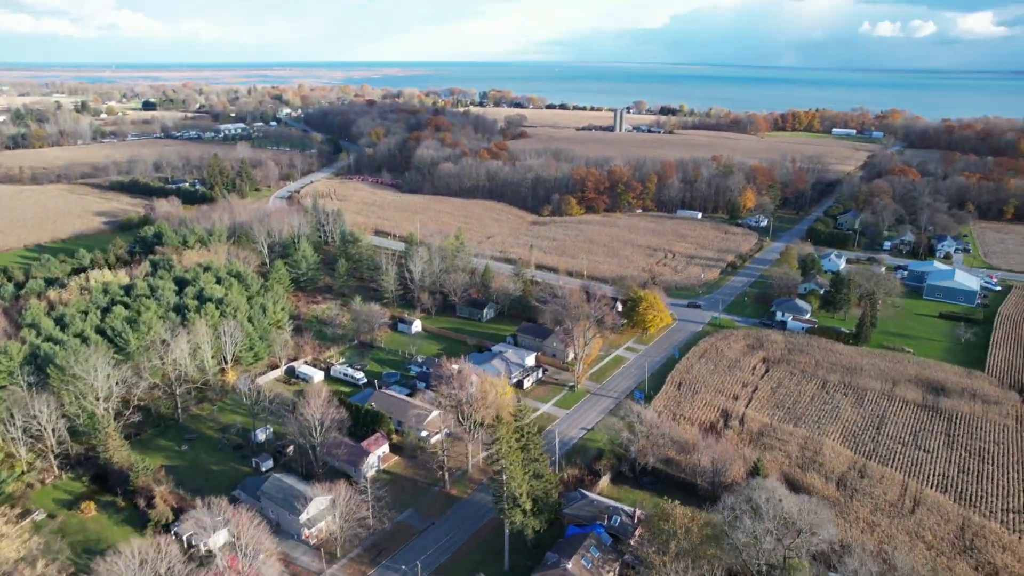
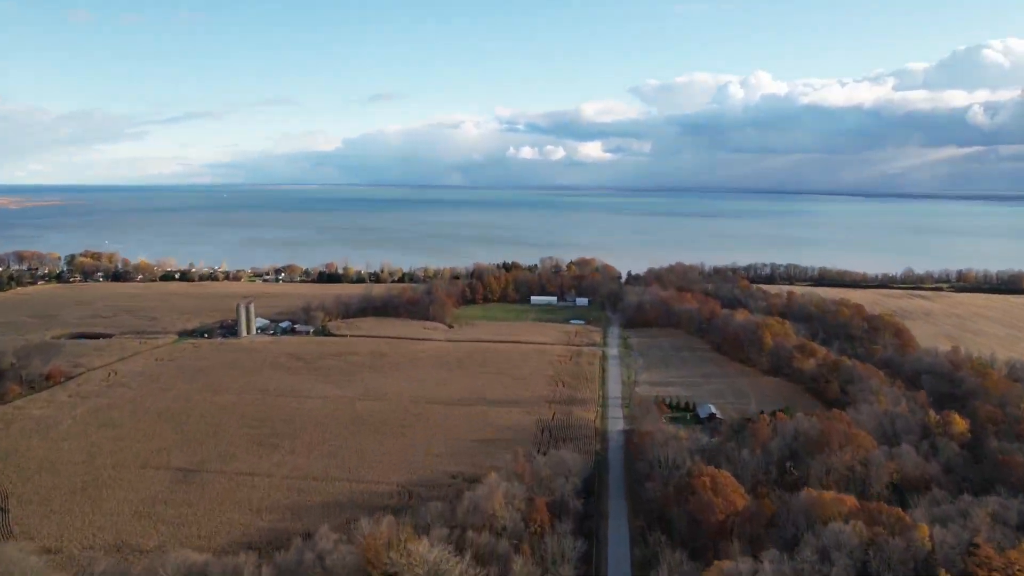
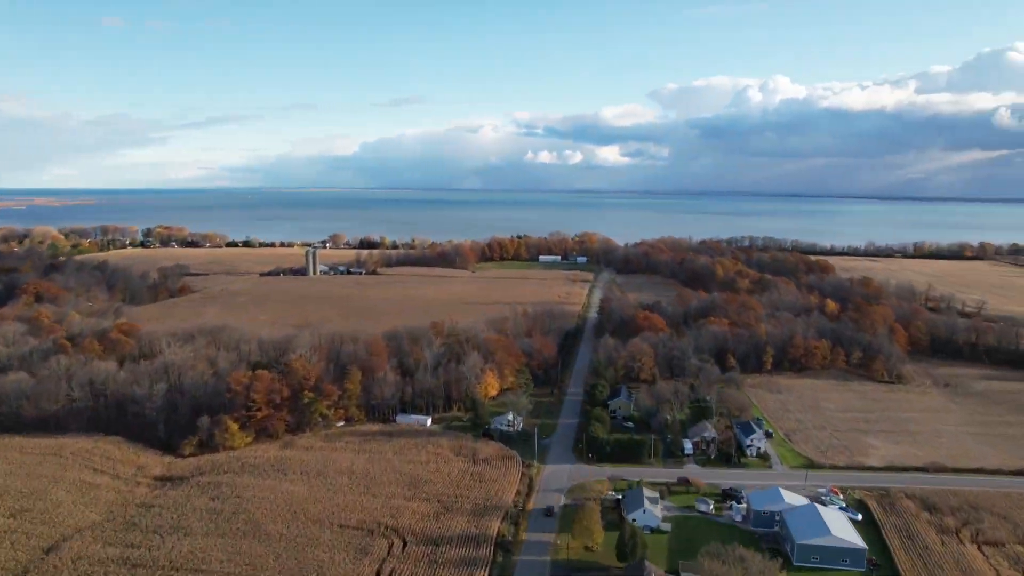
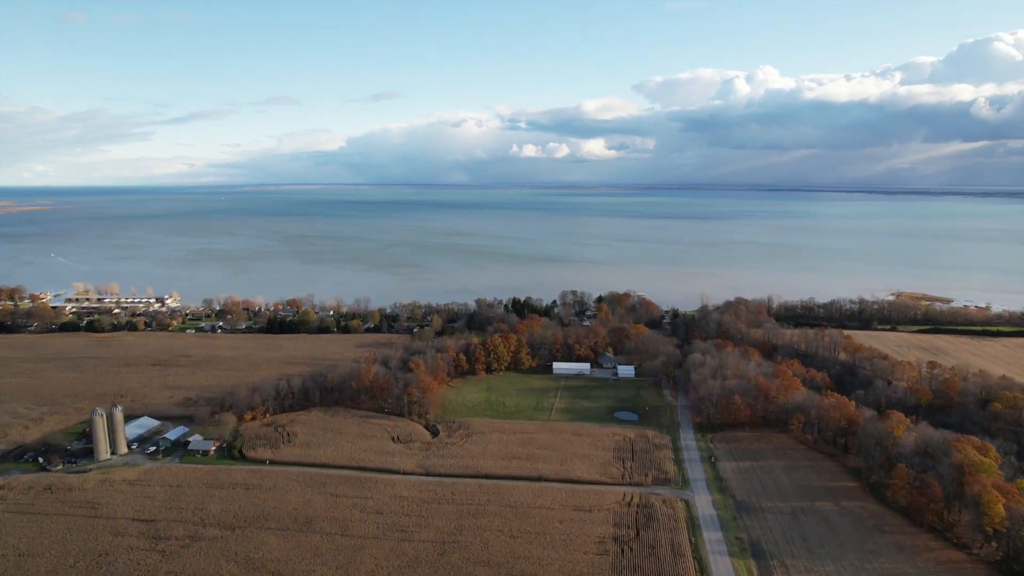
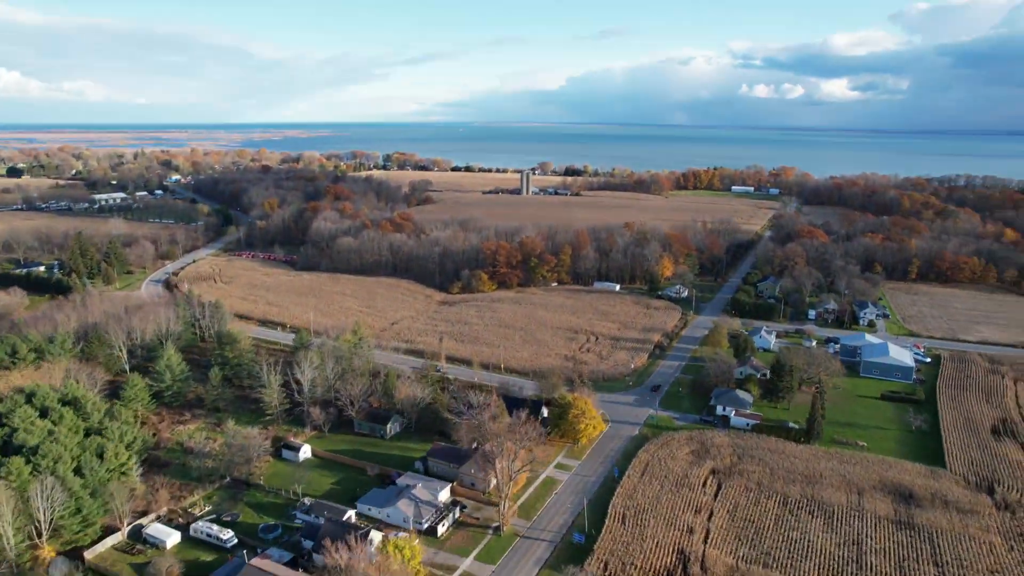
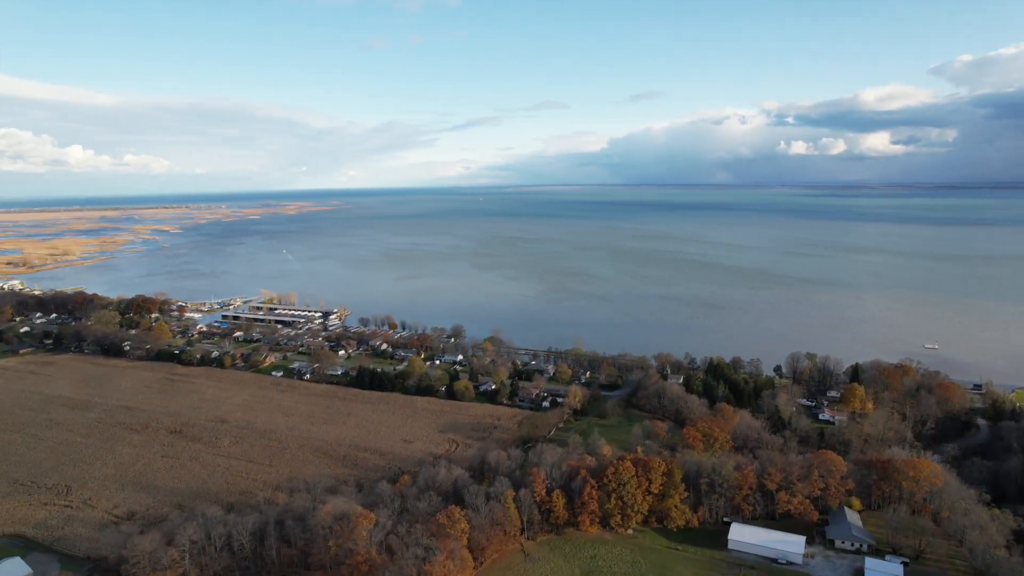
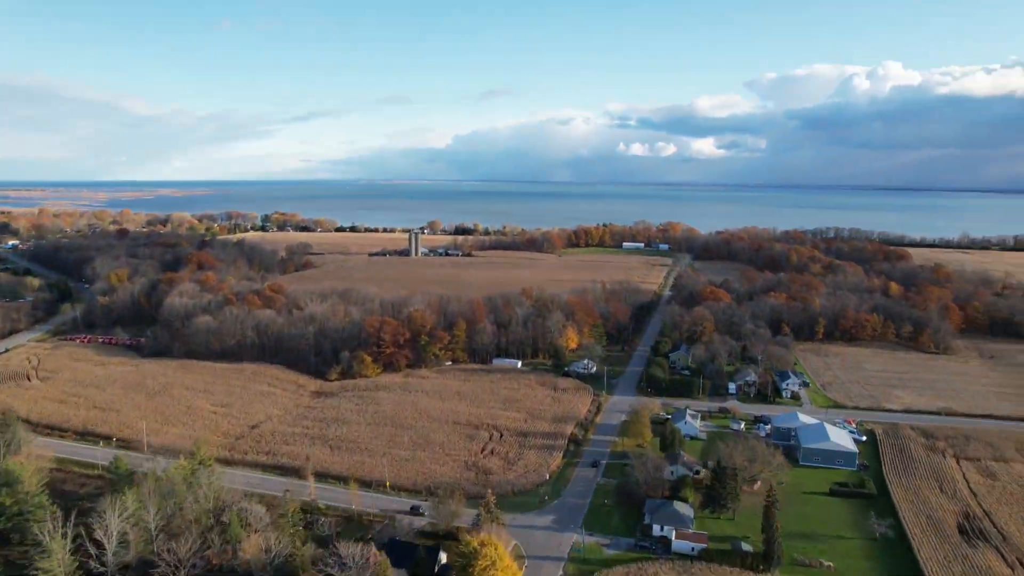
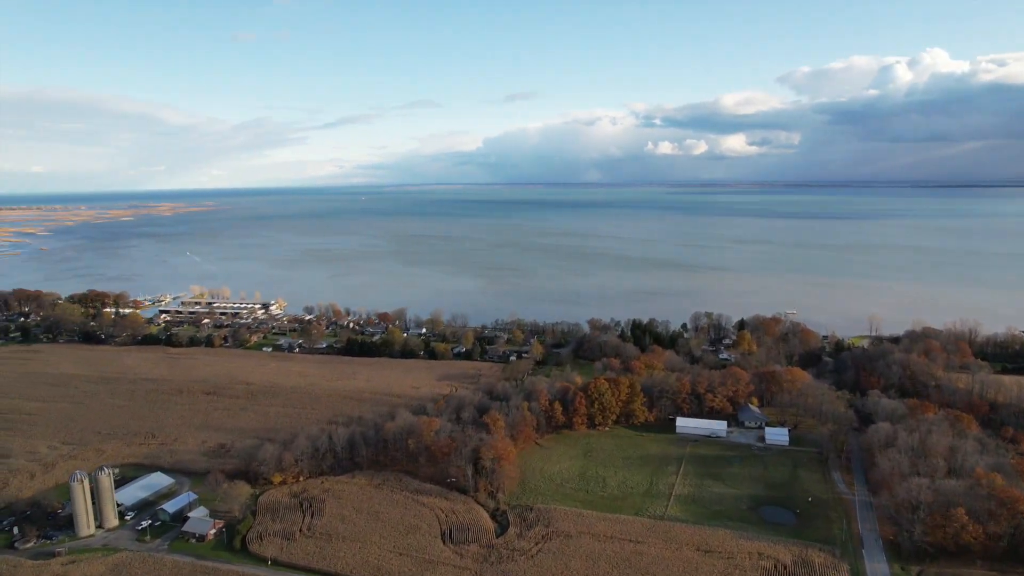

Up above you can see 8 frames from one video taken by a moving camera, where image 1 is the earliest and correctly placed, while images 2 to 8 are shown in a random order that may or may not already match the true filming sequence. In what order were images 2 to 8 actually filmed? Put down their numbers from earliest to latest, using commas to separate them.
5, 7, 3, 2, 4, 8, 6
